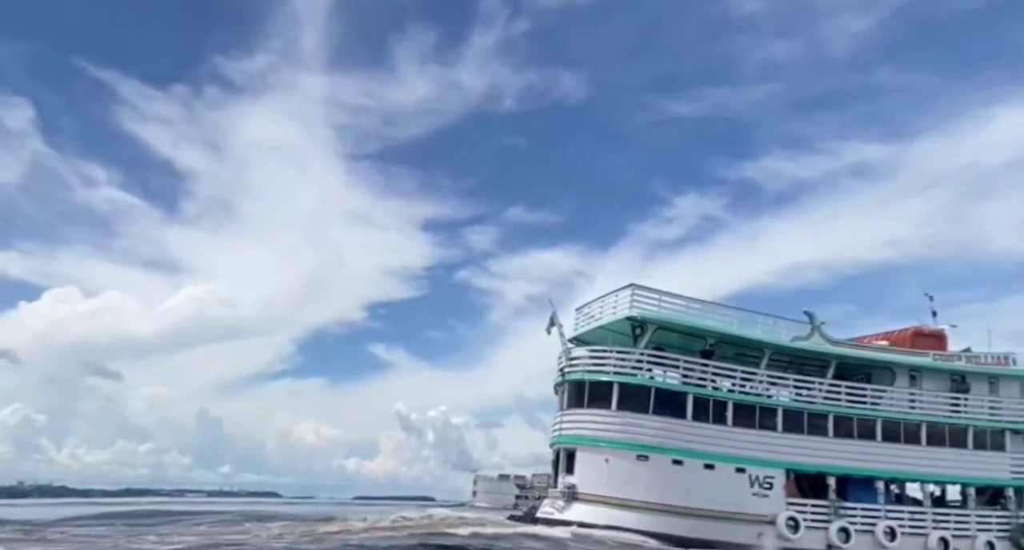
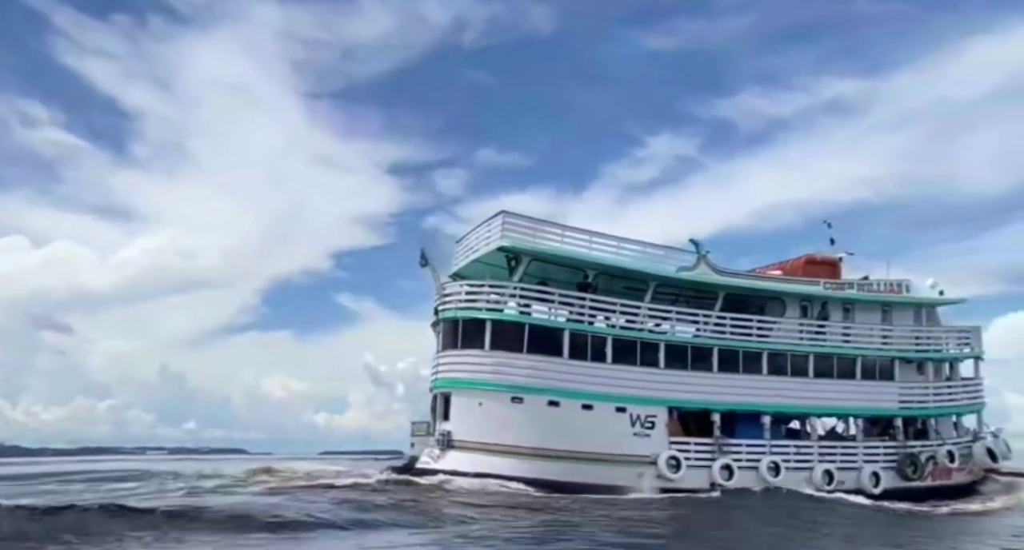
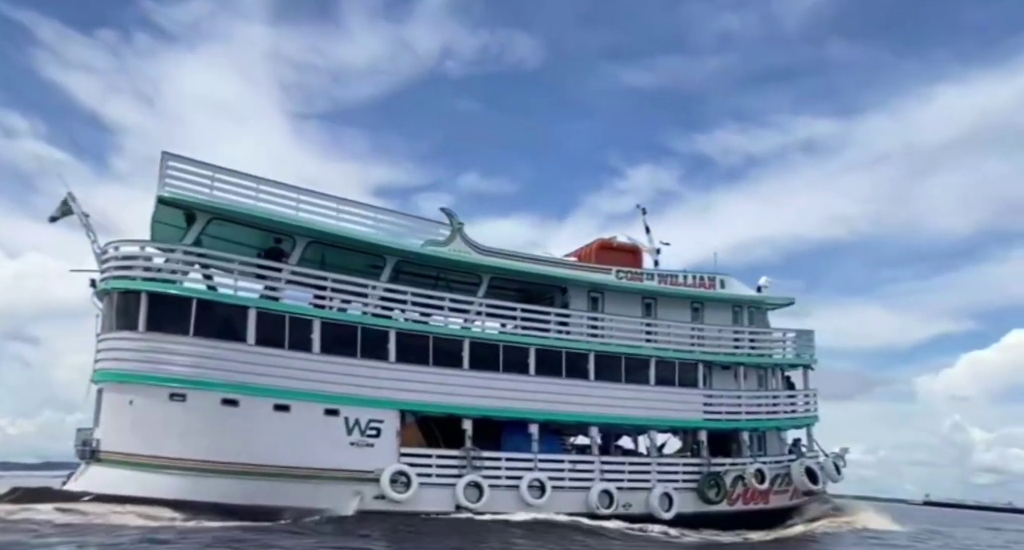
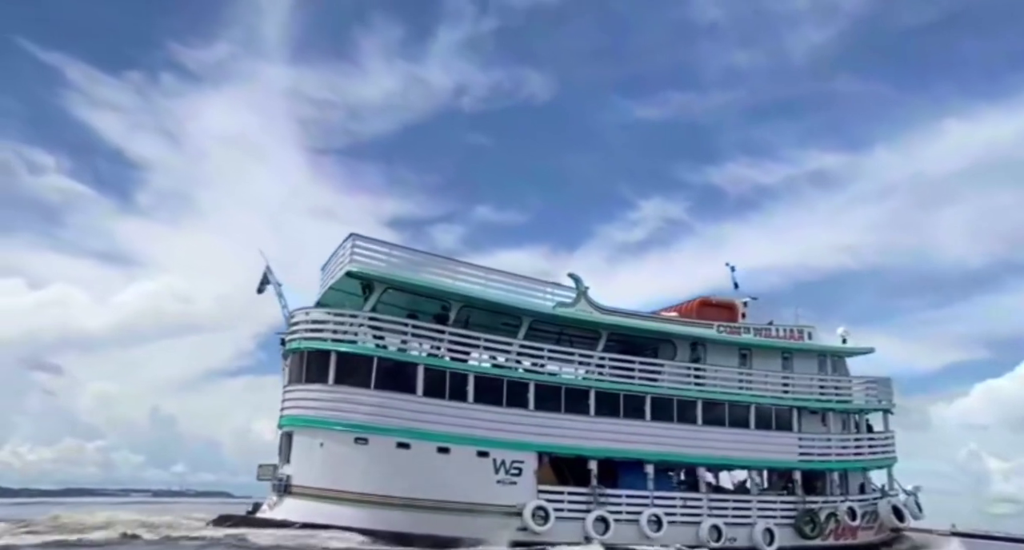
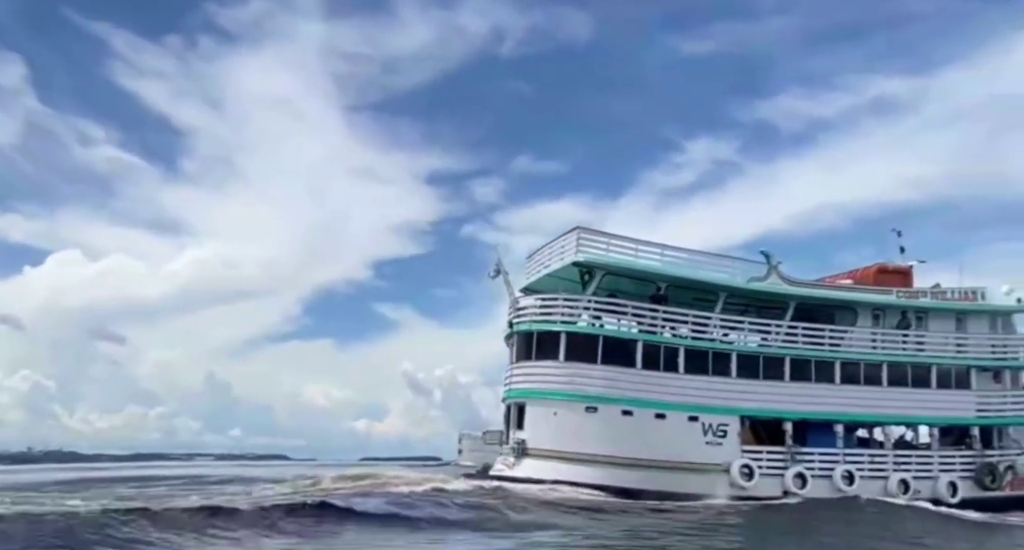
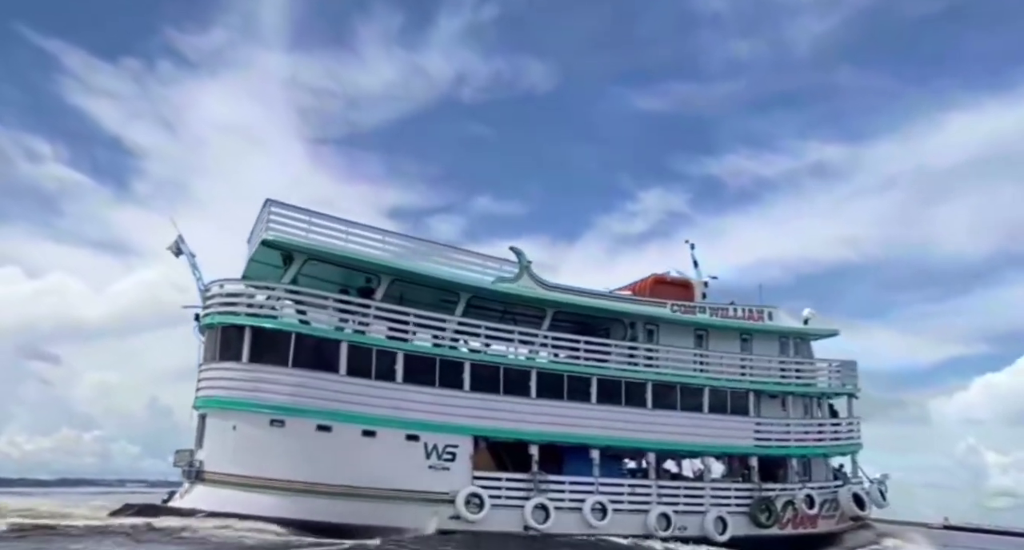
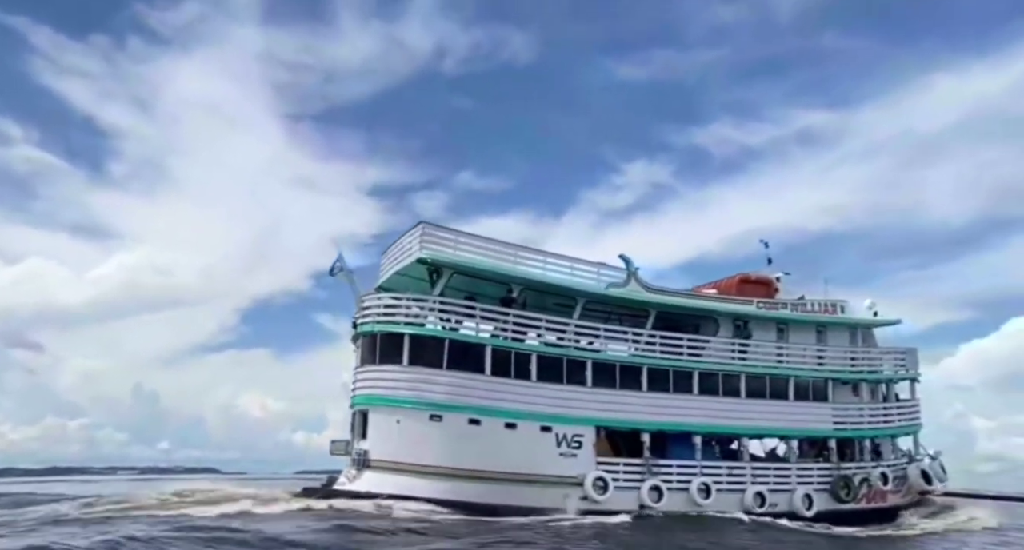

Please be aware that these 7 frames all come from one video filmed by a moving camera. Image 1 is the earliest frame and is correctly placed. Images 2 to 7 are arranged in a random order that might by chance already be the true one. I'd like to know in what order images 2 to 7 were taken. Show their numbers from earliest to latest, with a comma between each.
5, 2, 7, 4, 6, 3
